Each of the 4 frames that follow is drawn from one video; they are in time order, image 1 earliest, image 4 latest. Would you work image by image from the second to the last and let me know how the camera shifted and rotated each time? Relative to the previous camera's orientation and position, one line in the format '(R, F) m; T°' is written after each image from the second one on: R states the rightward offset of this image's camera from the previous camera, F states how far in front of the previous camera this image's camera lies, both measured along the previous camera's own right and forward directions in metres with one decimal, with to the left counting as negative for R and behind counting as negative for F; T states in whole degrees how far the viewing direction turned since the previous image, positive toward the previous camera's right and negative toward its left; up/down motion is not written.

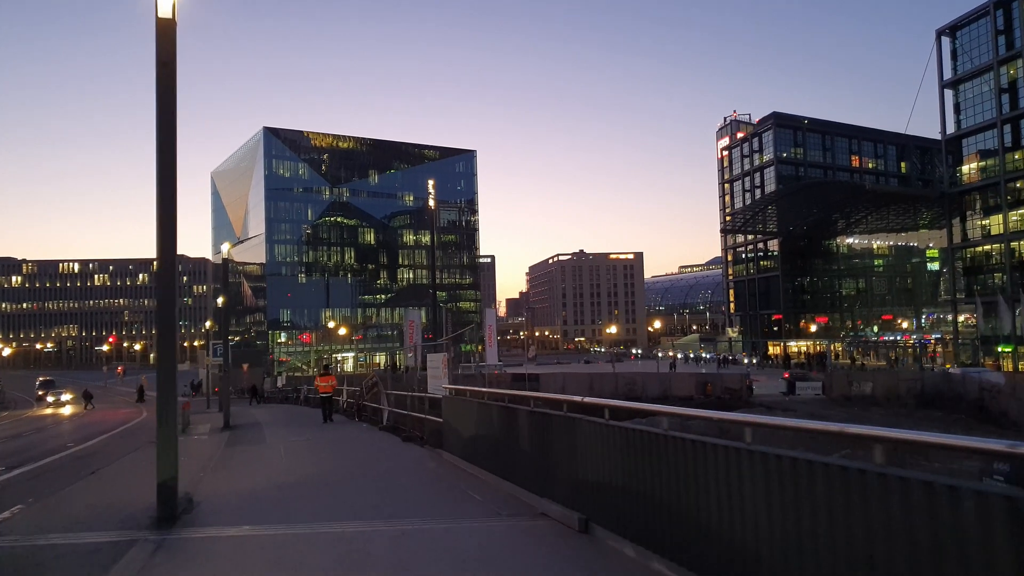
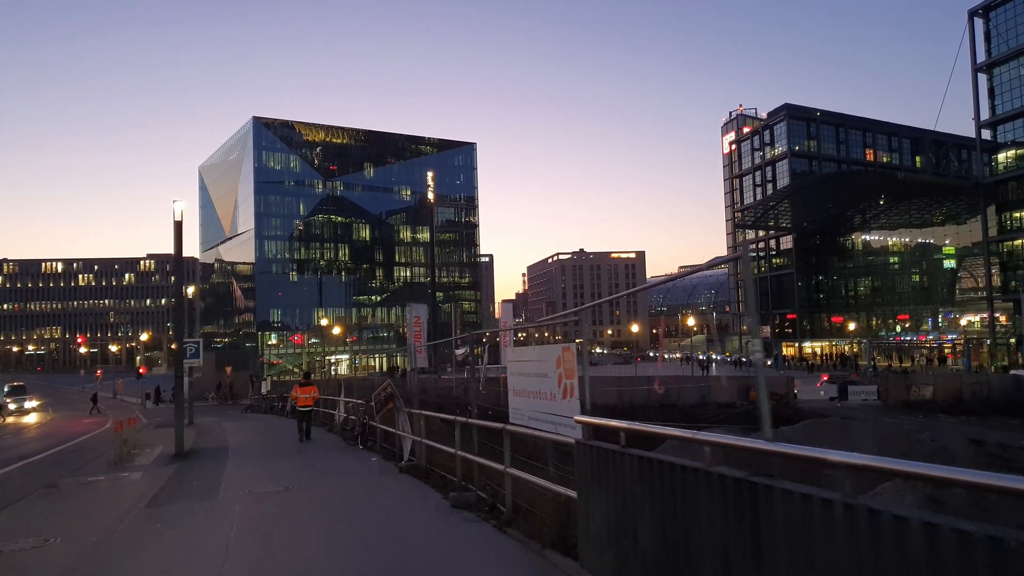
(-0.4, +1.6) m; +1°
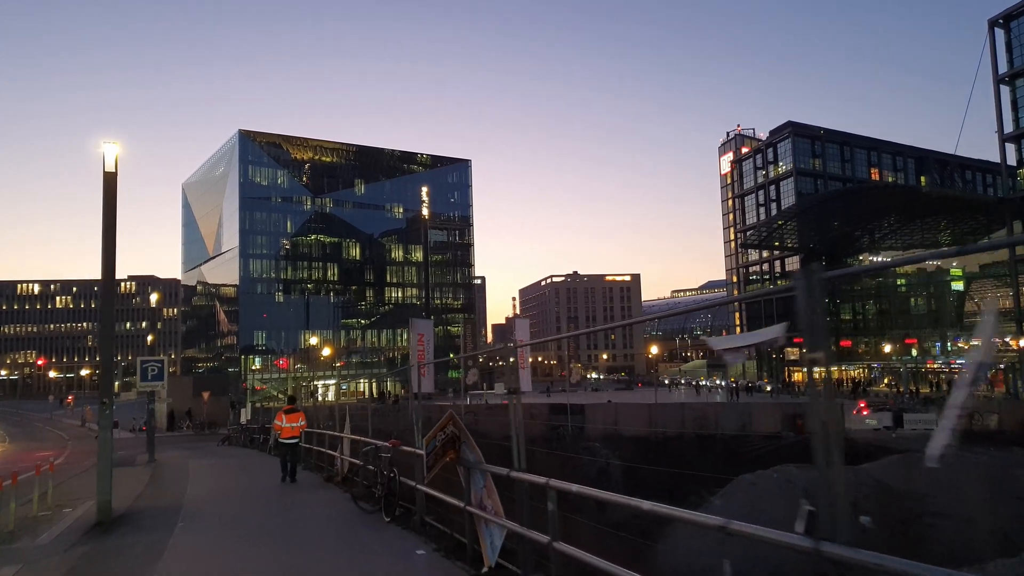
(-0.4, +1.4) m; +1°
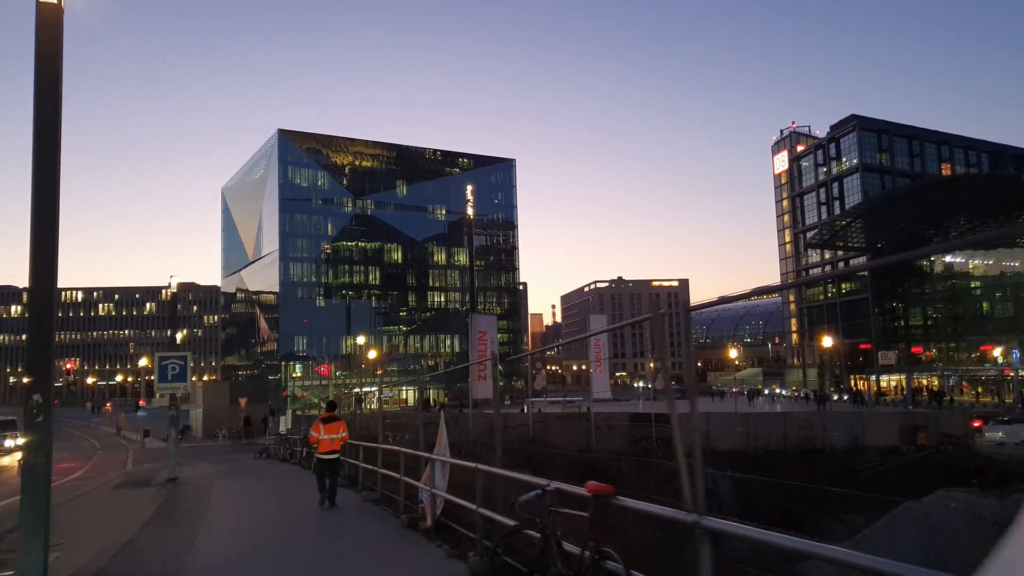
(-0.5, +1.3) m; -3°
